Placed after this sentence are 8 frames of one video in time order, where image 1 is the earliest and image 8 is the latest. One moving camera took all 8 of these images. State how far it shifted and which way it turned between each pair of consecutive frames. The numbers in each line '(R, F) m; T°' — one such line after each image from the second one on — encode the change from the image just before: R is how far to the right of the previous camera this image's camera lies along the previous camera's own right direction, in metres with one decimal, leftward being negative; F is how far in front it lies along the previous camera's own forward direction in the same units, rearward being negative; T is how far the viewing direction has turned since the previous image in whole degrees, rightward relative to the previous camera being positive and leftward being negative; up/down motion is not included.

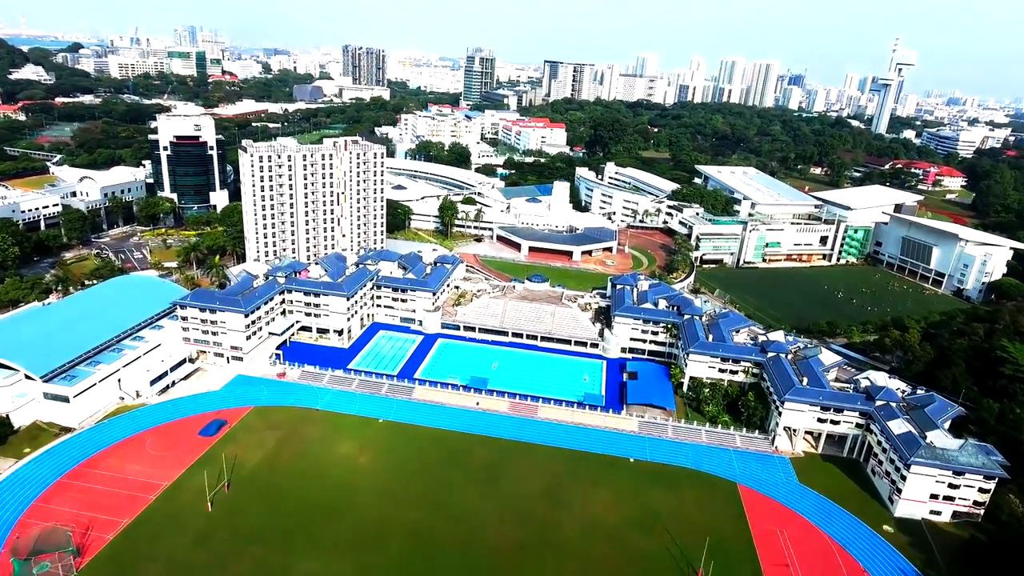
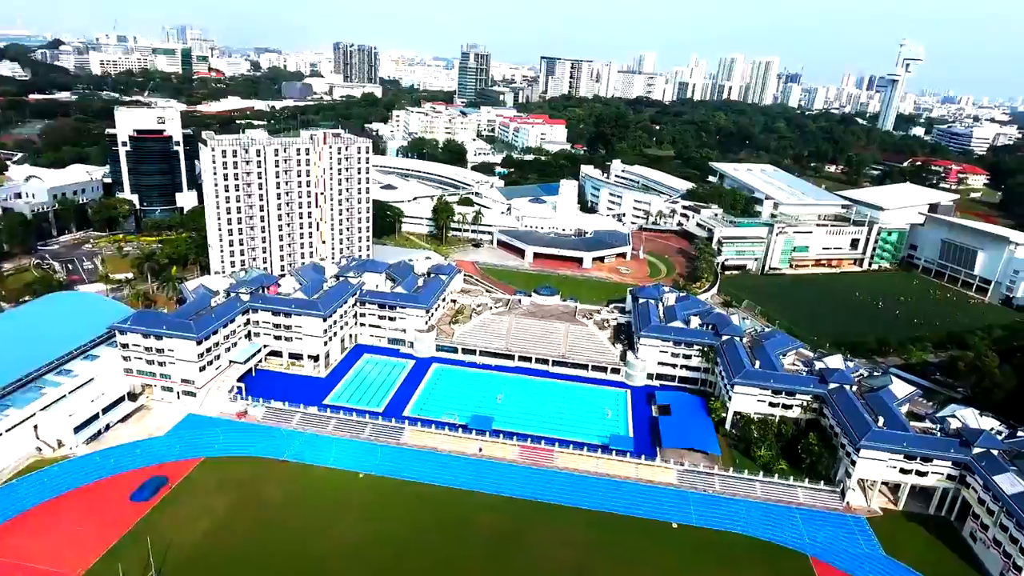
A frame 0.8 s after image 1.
(-1.4, +12.6) m; 0°
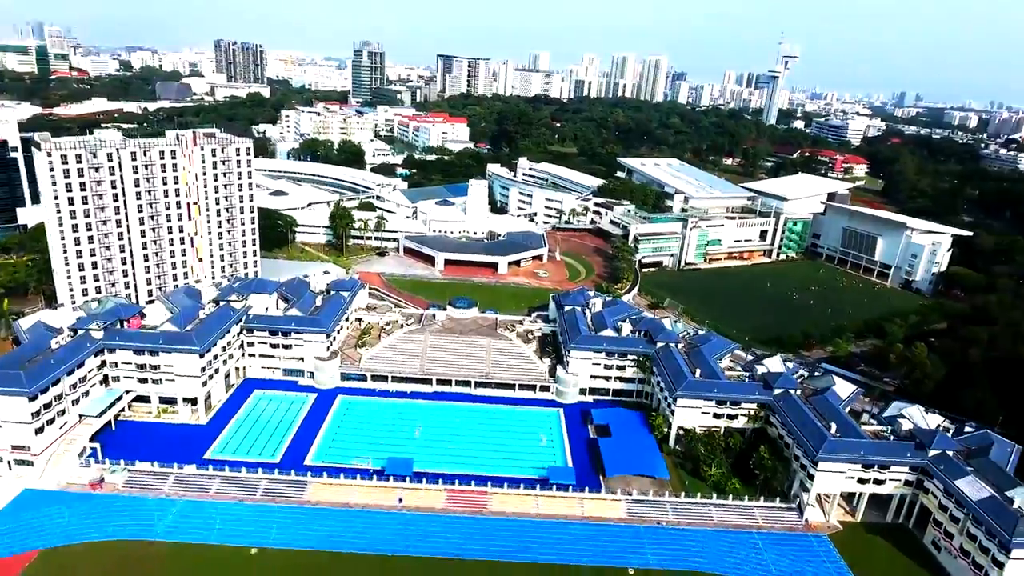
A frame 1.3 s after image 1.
(-0.6, +7.9) m; +8°
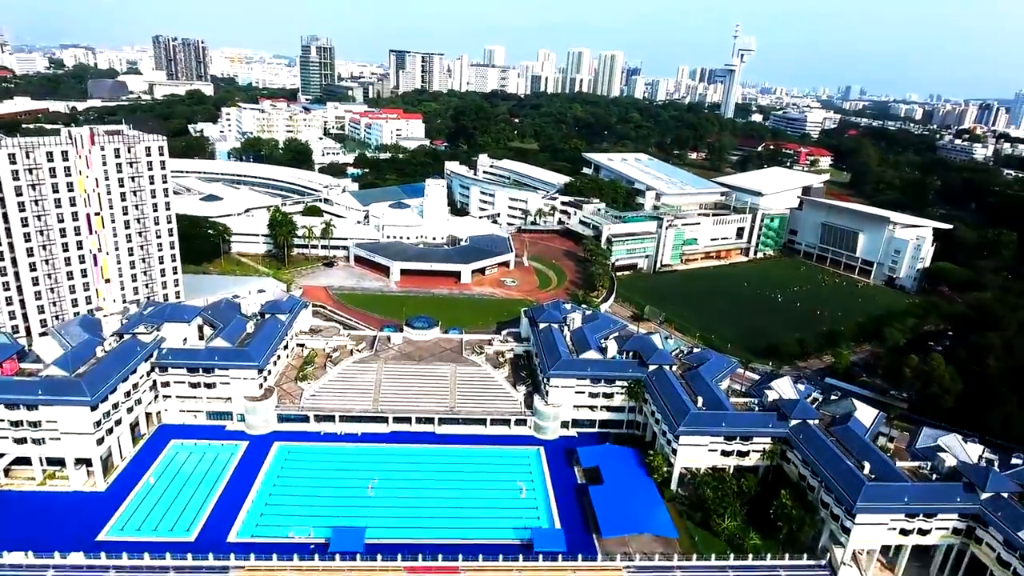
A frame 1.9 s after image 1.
(-0.6, +9.6) m; +4°
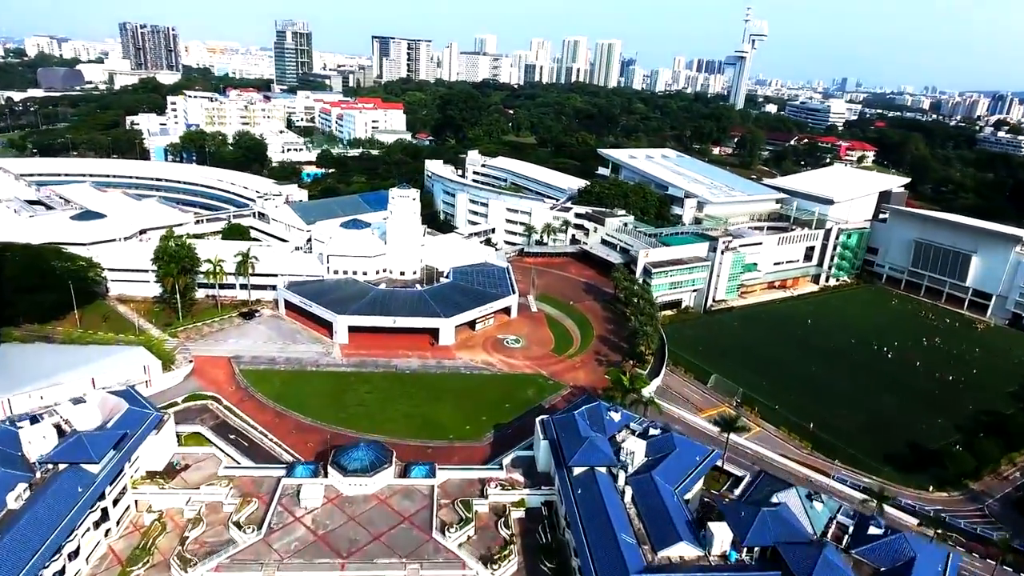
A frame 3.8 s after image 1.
(-1.0, +28.9) m; +1°
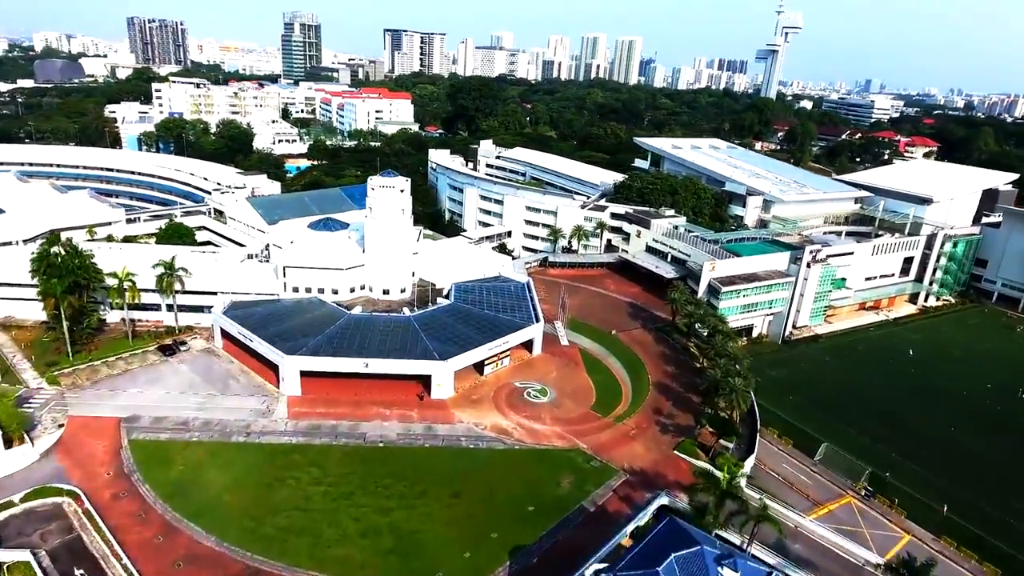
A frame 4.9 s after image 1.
(-0.7, +18.1) m; -1°
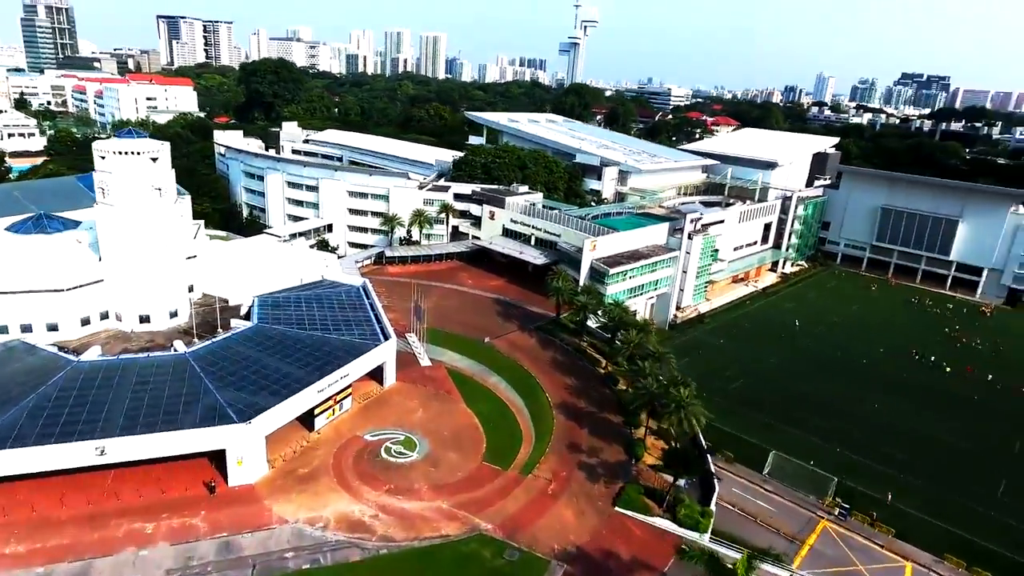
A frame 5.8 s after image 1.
(-0.5, +13.9) m; +15°
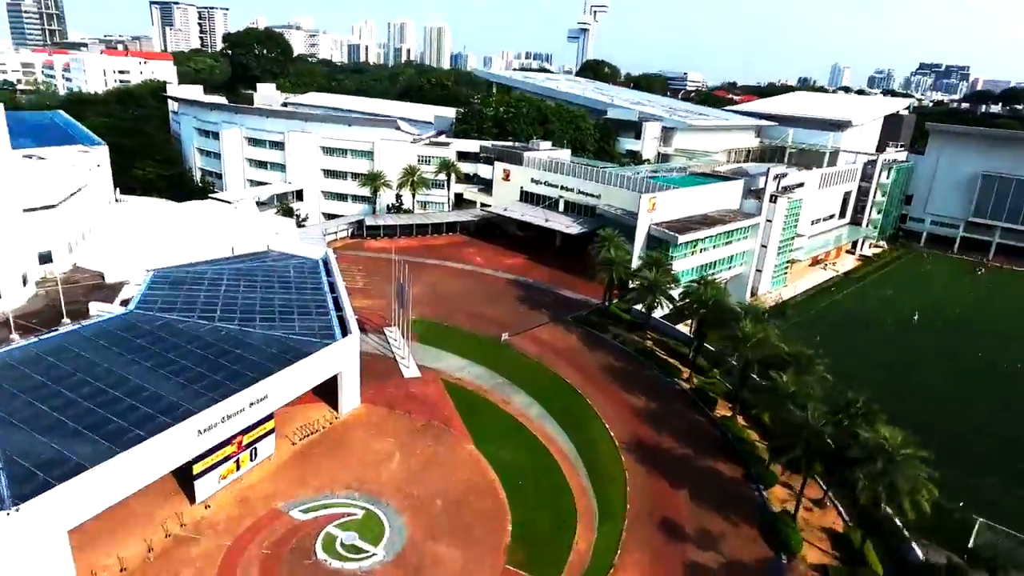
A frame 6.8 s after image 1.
(-1.0, +13.4) m; -1°
